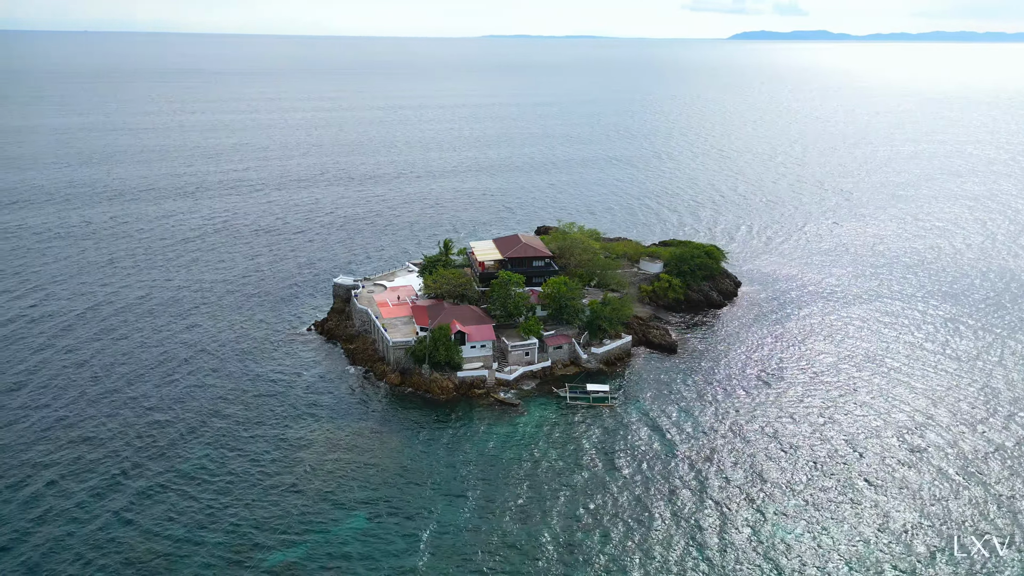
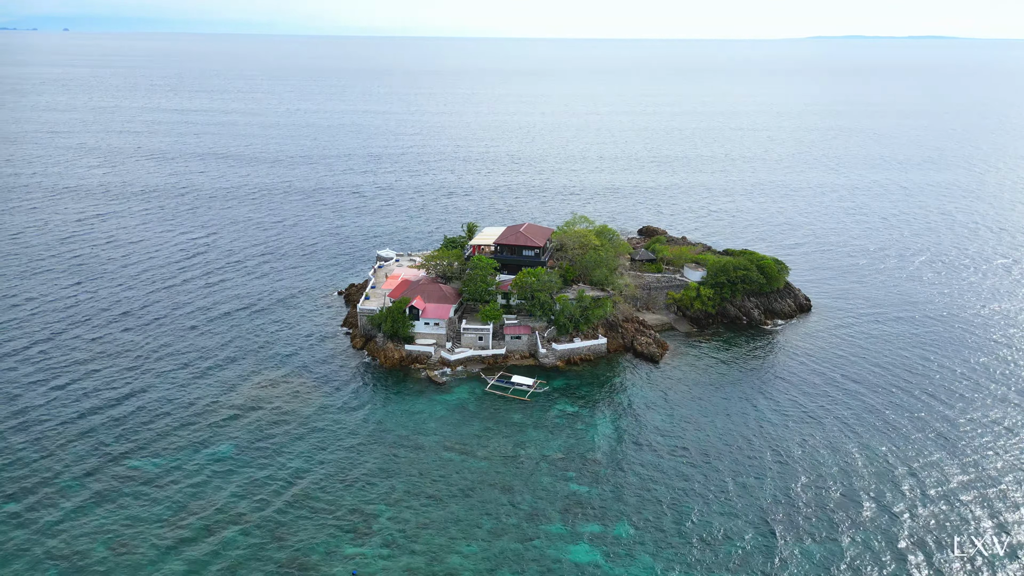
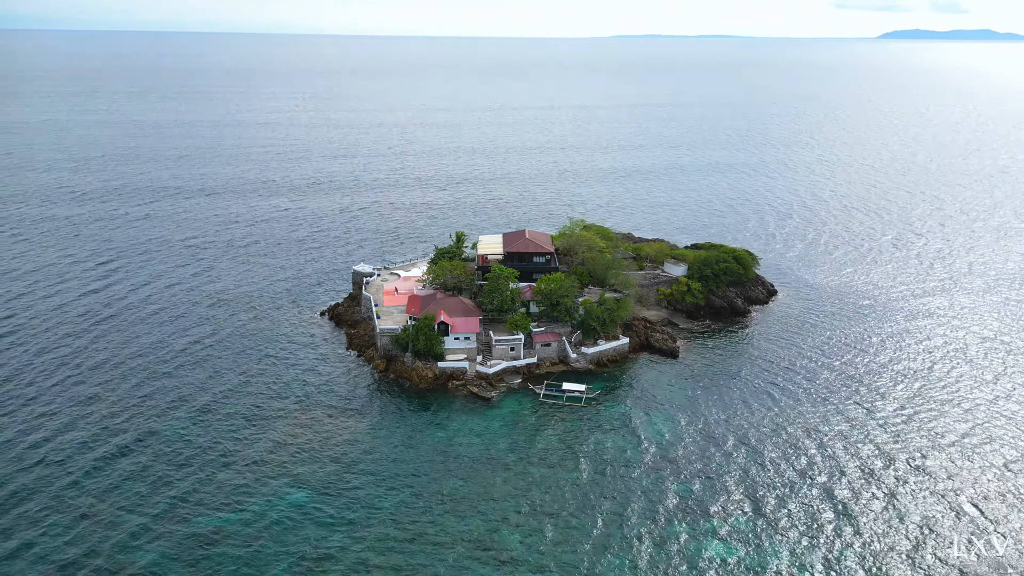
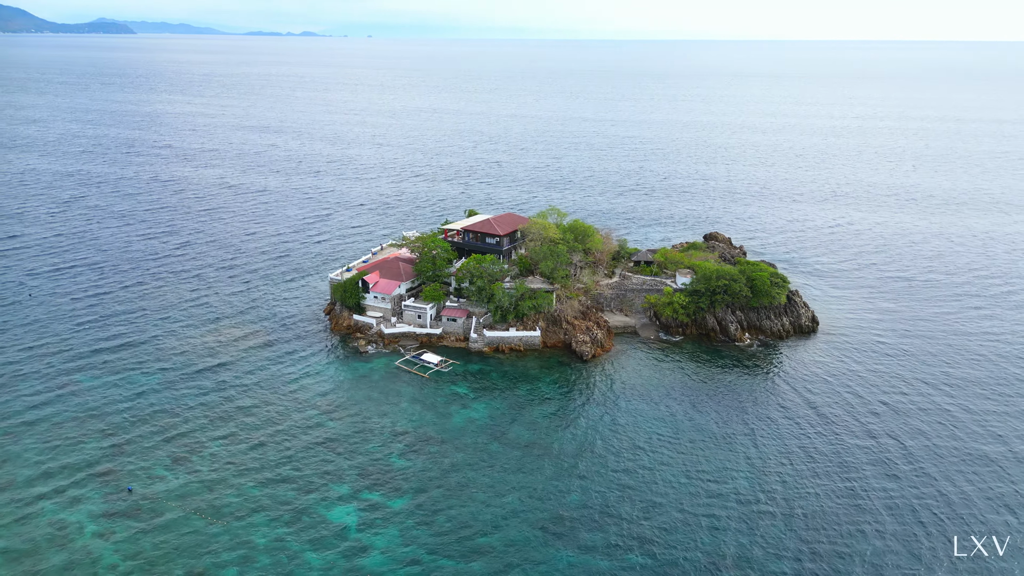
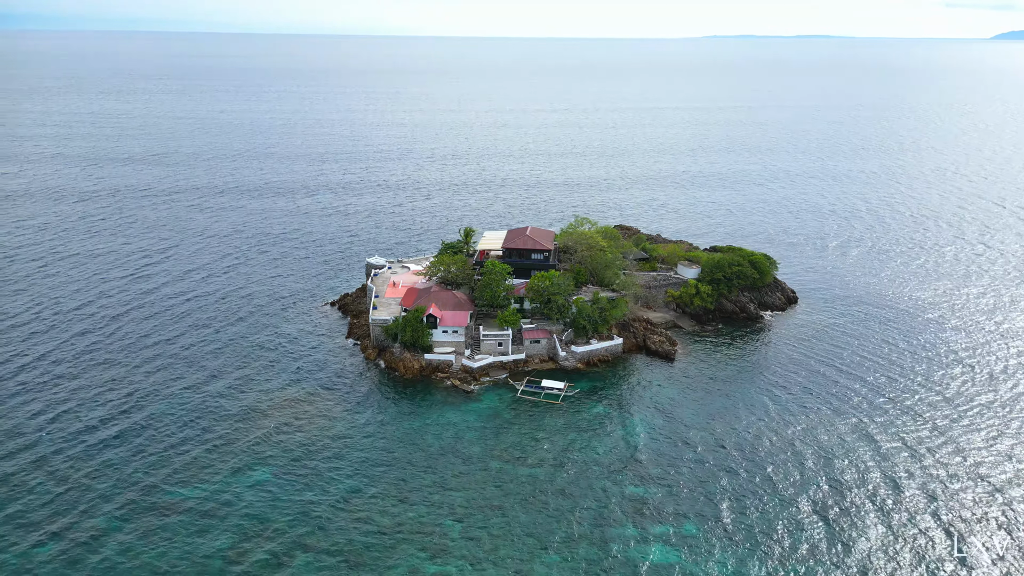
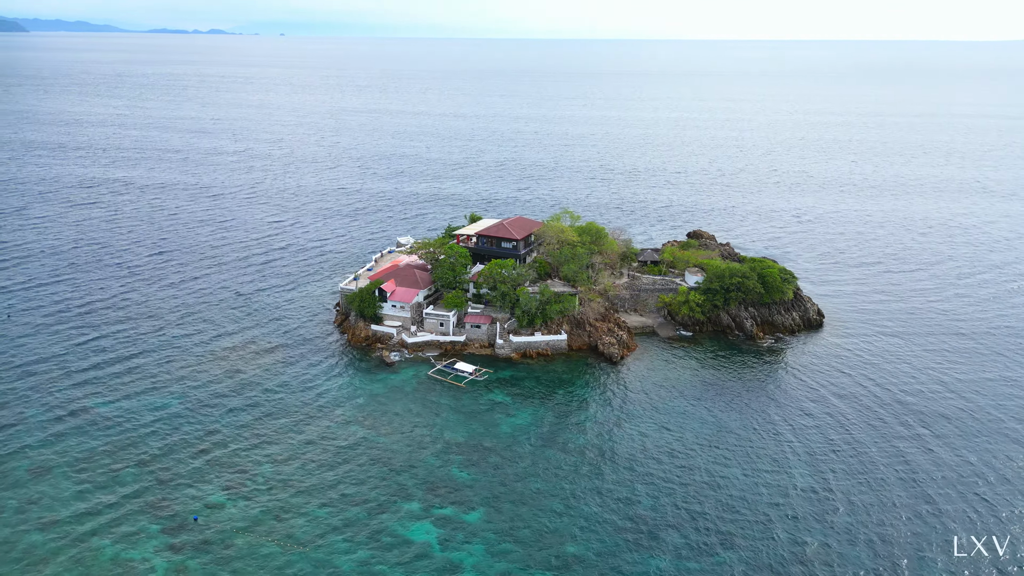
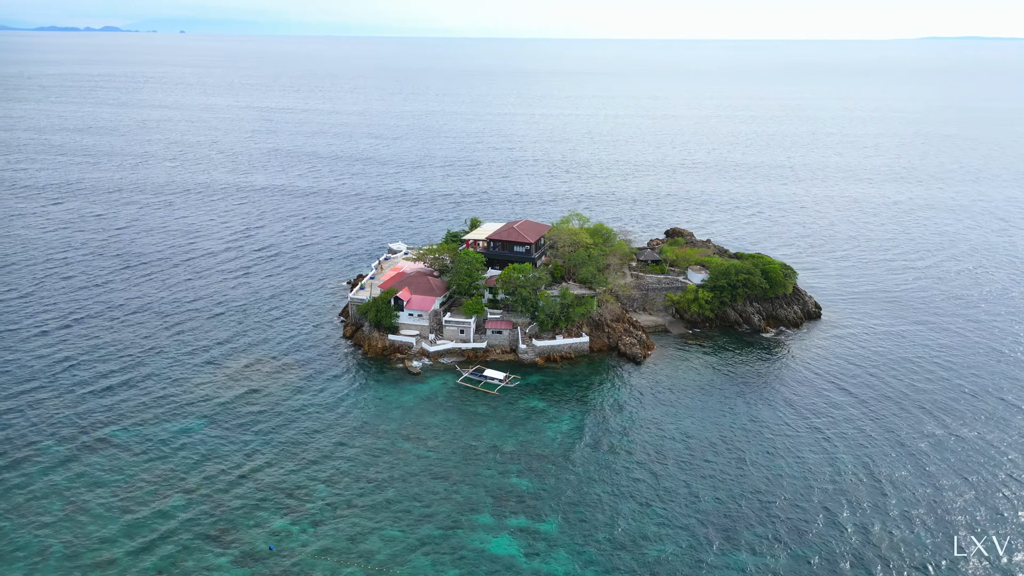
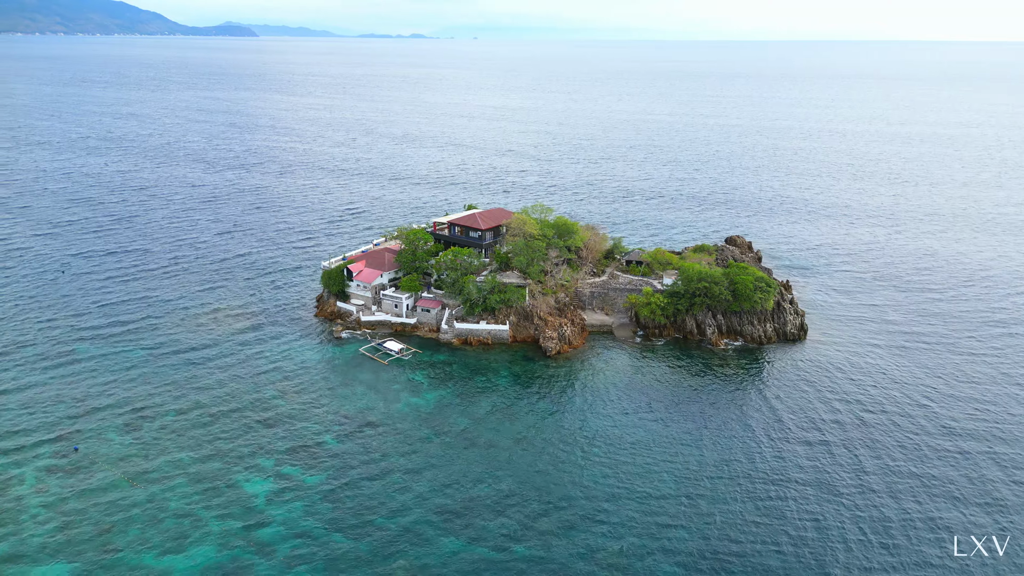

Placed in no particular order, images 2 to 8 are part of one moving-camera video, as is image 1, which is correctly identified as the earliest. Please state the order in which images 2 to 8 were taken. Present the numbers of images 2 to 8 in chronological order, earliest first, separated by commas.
3, 5, 2, 7, 6, 4, 8
